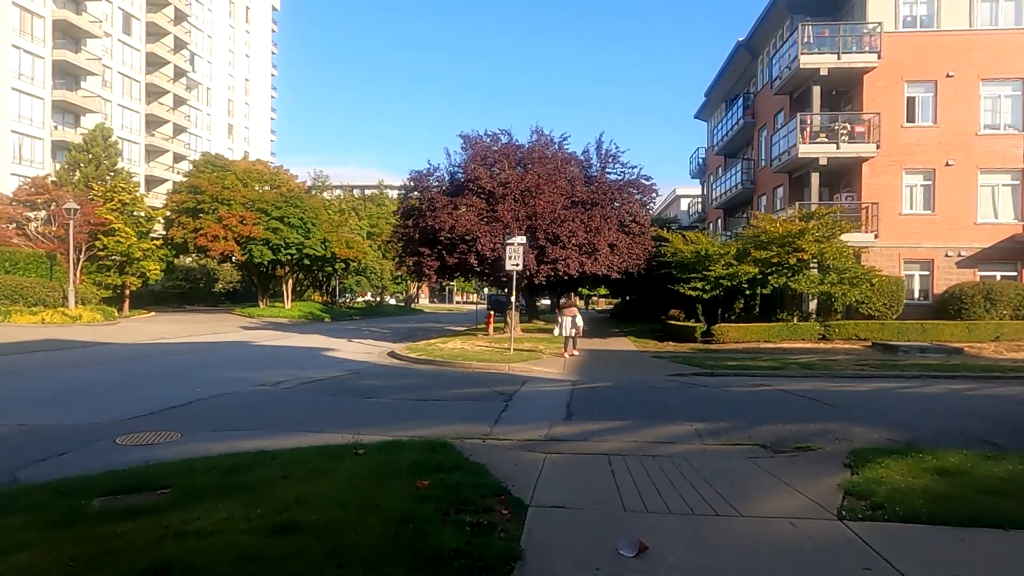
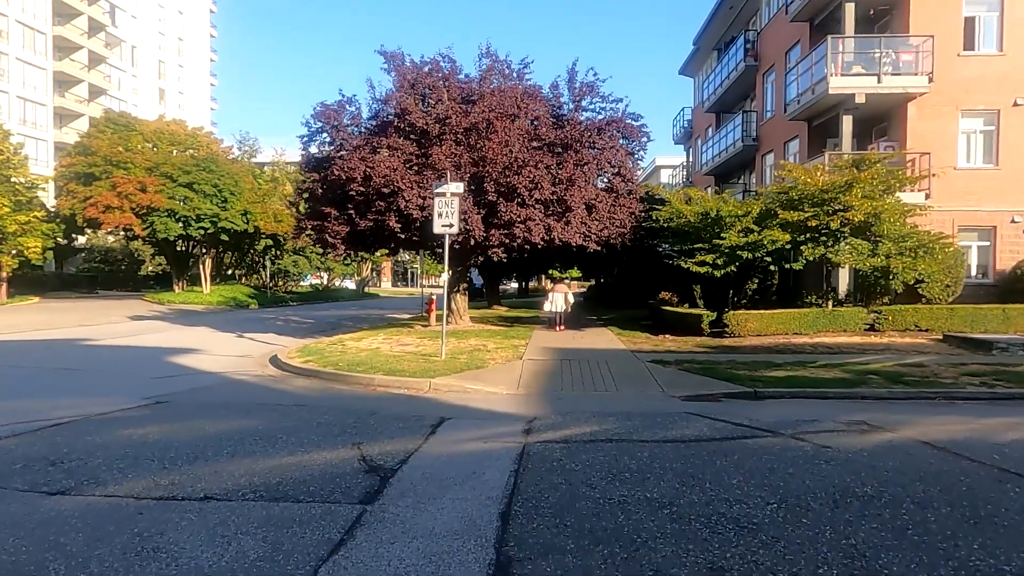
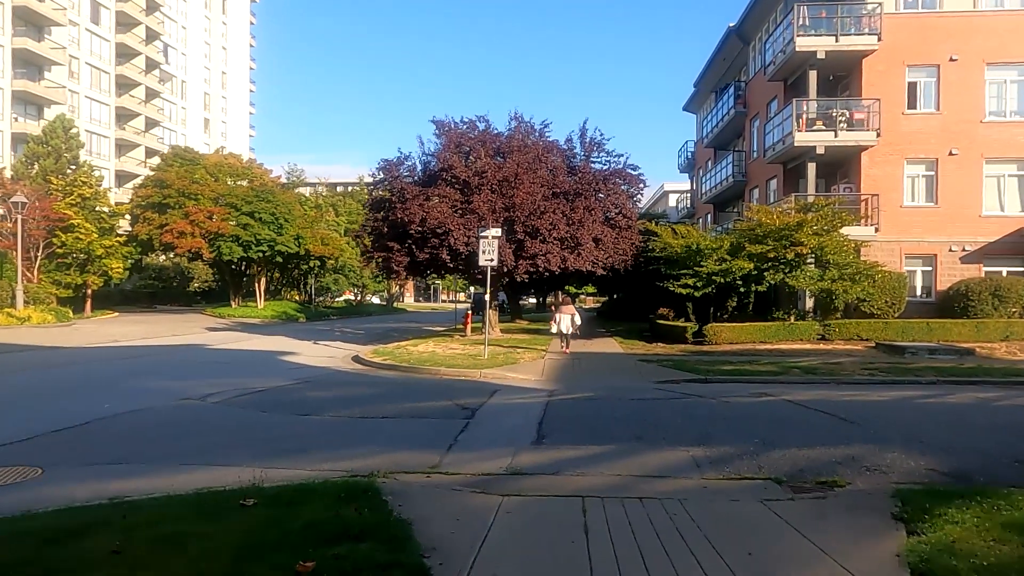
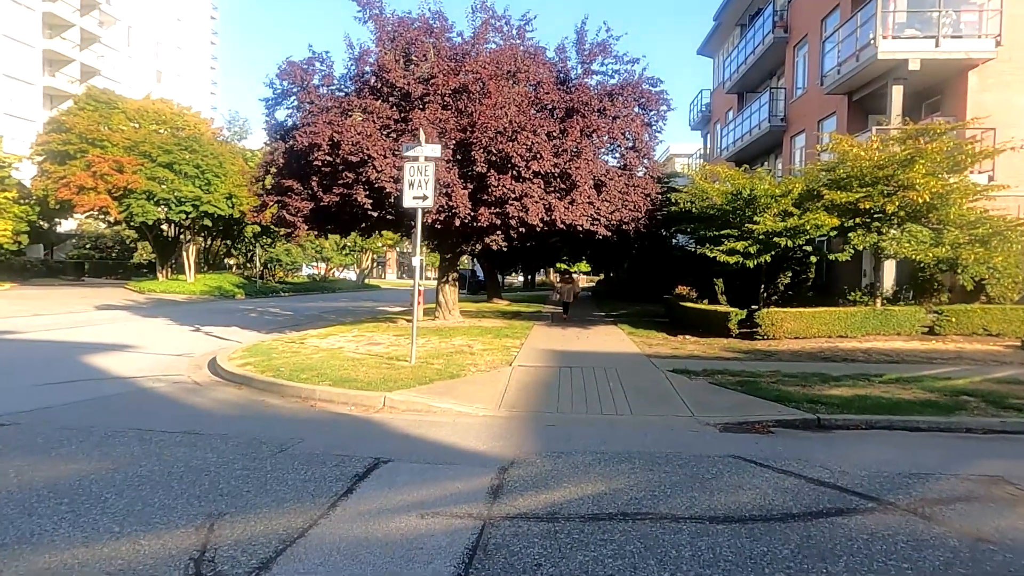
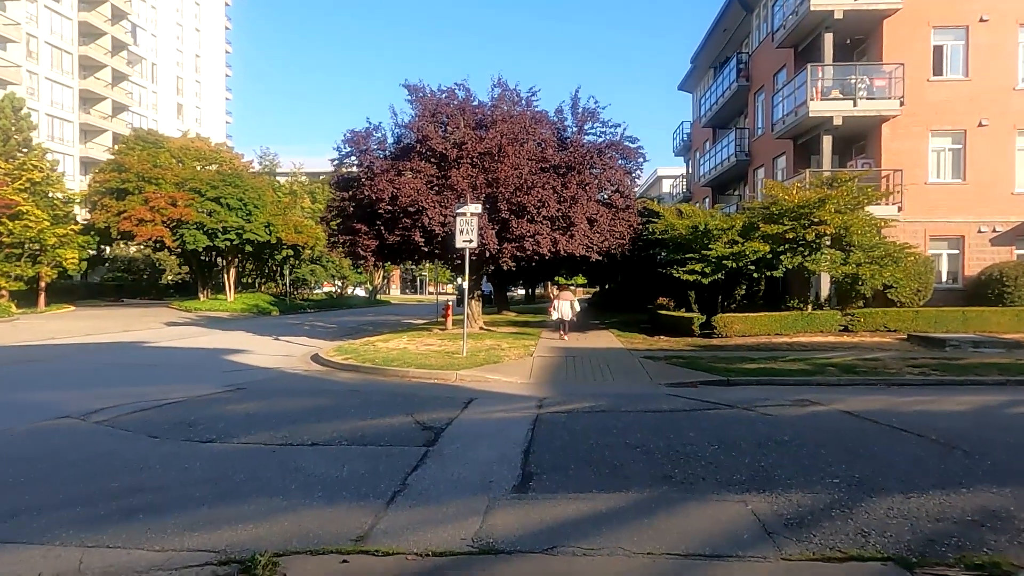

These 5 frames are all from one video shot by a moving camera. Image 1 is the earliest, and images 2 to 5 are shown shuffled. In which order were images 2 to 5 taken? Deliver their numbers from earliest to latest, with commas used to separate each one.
3, 5, 2, 4
